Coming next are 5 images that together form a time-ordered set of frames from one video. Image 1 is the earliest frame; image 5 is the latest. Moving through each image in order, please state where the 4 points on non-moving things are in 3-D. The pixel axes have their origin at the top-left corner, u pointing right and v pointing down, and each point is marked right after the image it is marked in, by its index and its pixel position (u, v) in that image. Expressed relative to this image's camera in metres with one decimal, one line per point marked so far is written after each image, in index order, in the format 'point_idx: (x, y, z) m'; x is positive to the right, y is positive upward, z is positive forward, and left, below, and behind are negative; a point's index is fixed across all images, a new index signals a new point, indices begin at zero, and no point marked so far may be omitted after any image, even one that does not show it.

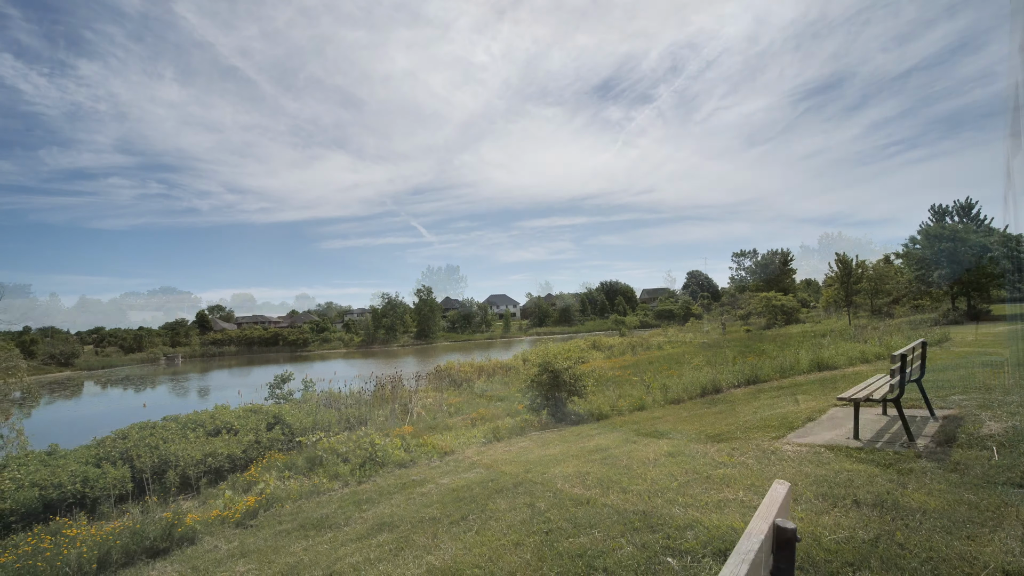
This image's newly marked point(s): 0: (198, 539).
0: (-4.0, -3.2, +5.9) m
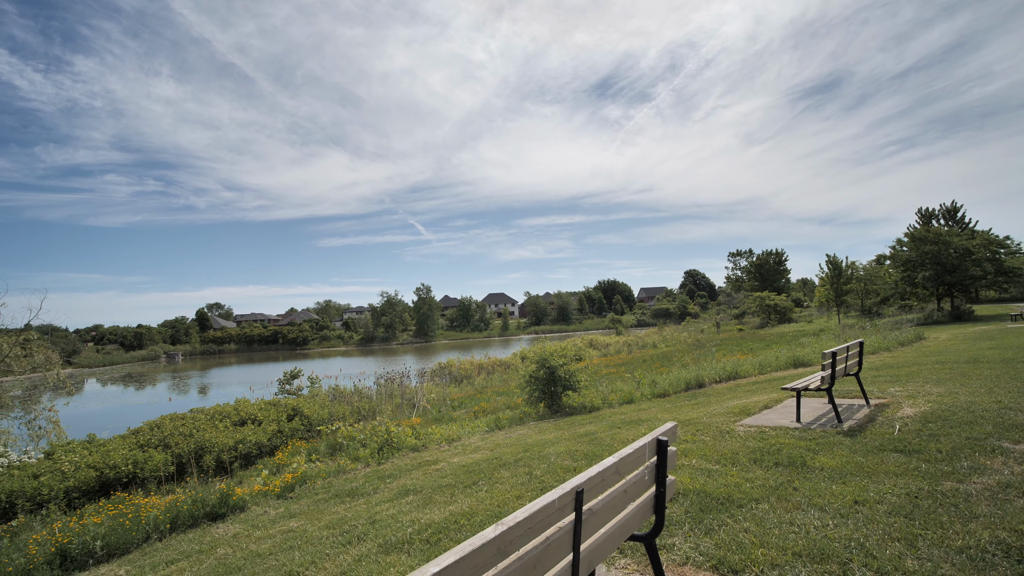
0: (-4.0, -3.3, +7.0) m
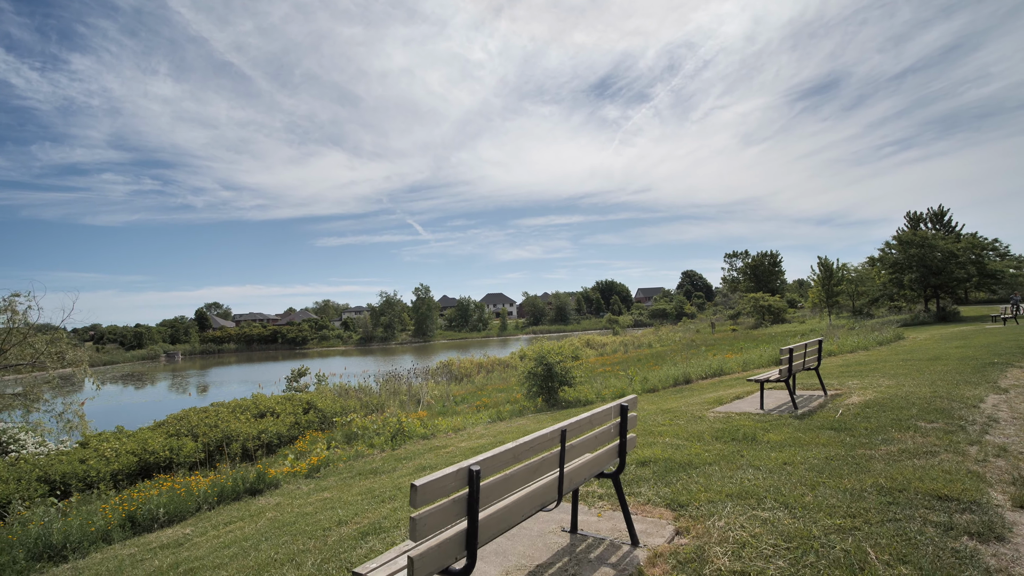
0: (-4.0, -3.4, +8.0) m
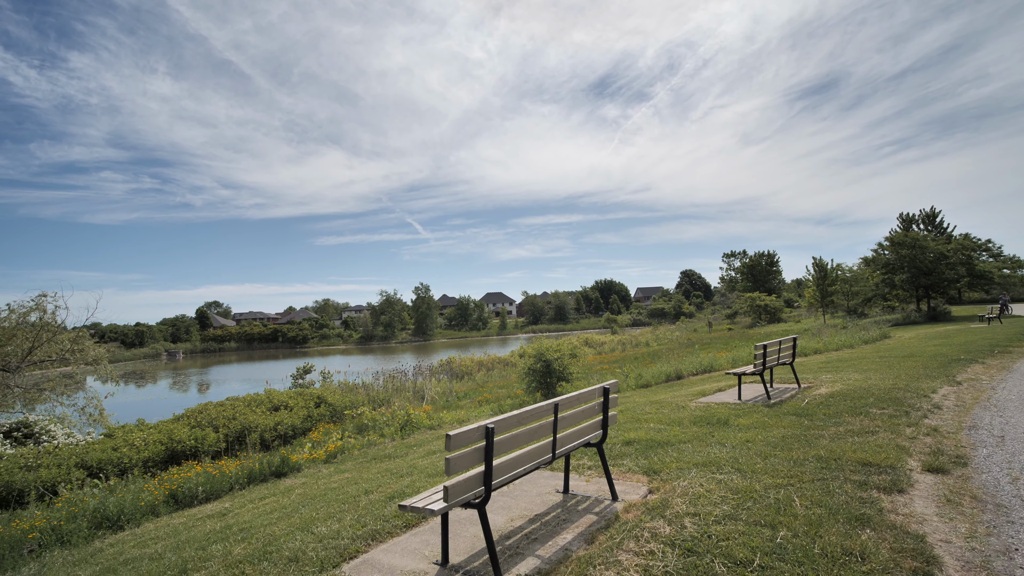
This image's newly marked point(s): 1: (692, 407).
0: (-3.9, -3.4, +8.8) m
1: (+3.0, -2.0, +7.9) m
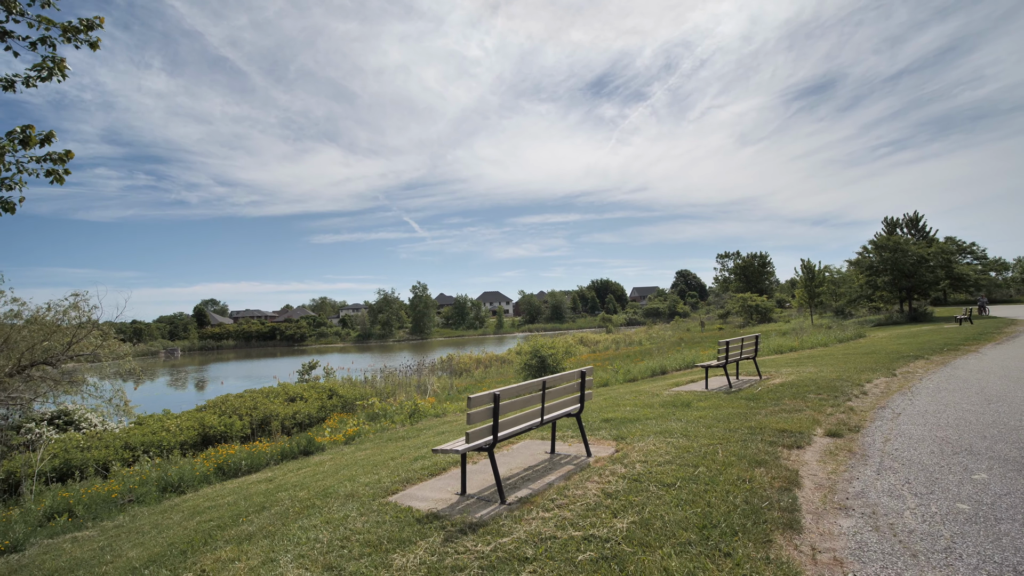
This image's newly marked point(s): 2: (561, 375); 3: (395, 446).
0: (-4.0, -3.4, +10.0) m
1: (+3.0, -2.1, +9.2) m
2: (+0.5, -0.9, +5.0) m
3: (-2.2, -2.9, +8.6) m
